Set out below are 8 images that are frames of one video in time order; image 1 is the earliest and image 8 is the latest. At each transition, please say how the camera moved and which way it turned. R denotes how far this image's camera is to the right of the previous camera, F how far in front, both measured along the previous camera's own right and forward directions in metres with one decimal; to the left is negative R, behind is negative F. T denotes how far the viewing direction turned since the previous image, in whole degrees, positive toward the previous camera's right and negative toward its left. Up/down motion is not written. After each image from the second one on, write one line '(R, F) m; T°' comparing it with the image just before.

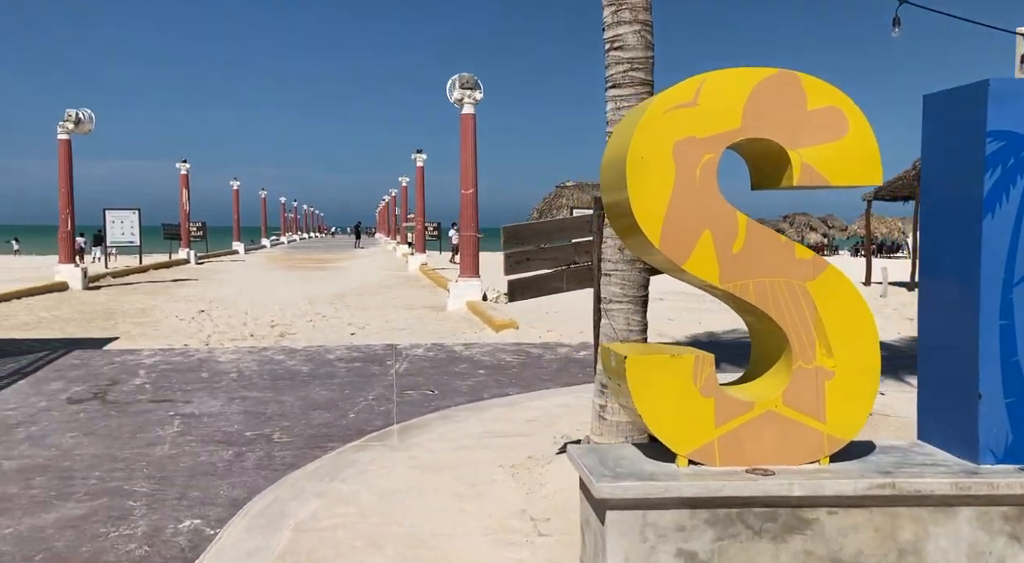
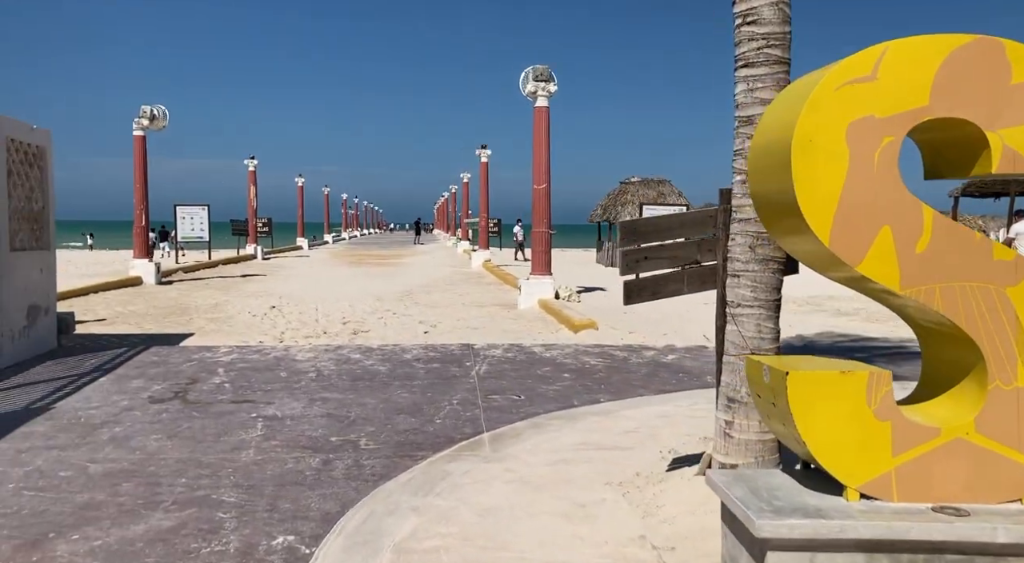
(-0.3, +0.3) m; -4°
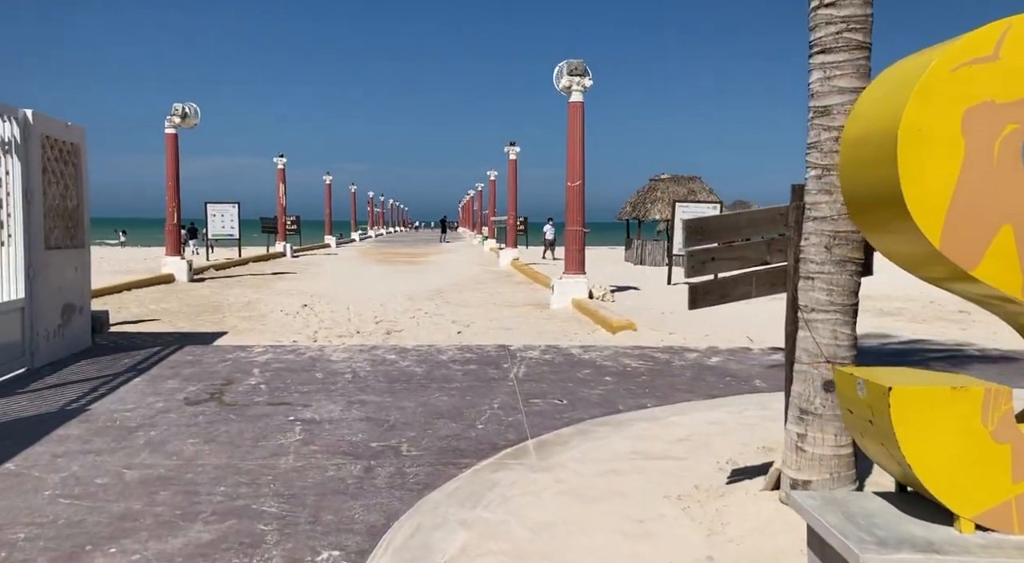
(-0.1, +0.2) m; -2°
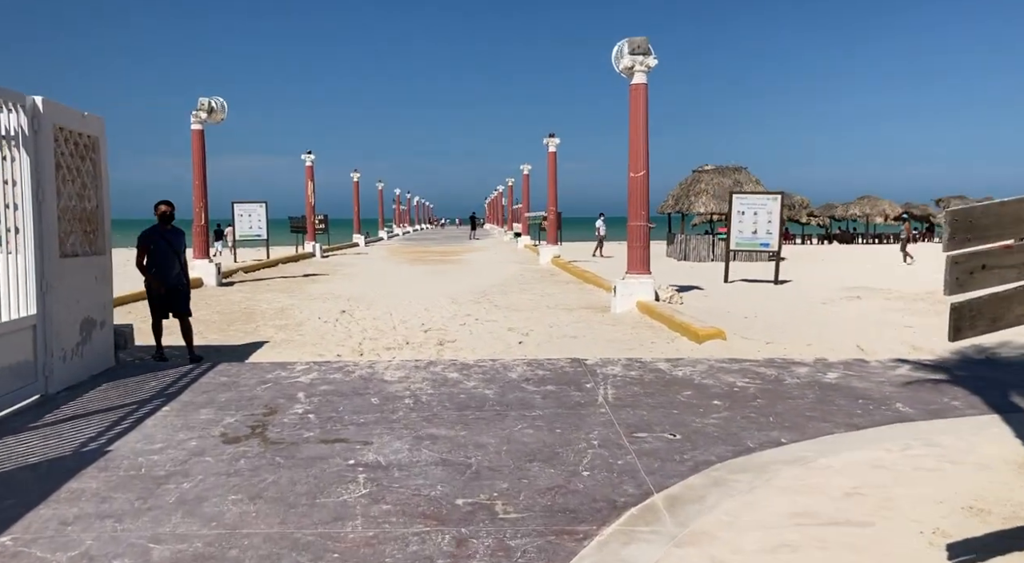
(-0.4, +0.9) m; -2°
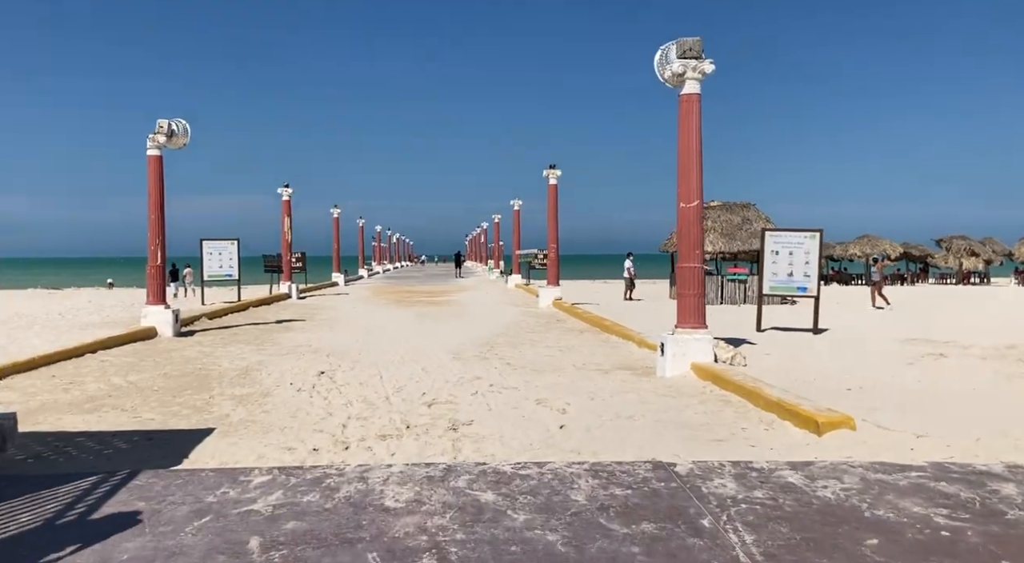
(-0.5, +1.9) m; +2°
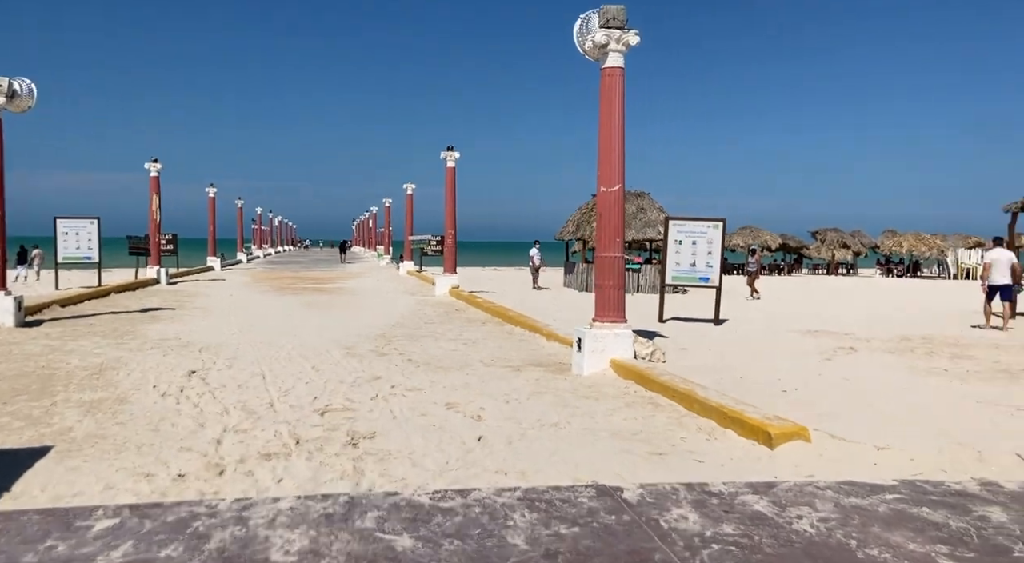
(-0.2, +0.8) m; +9°
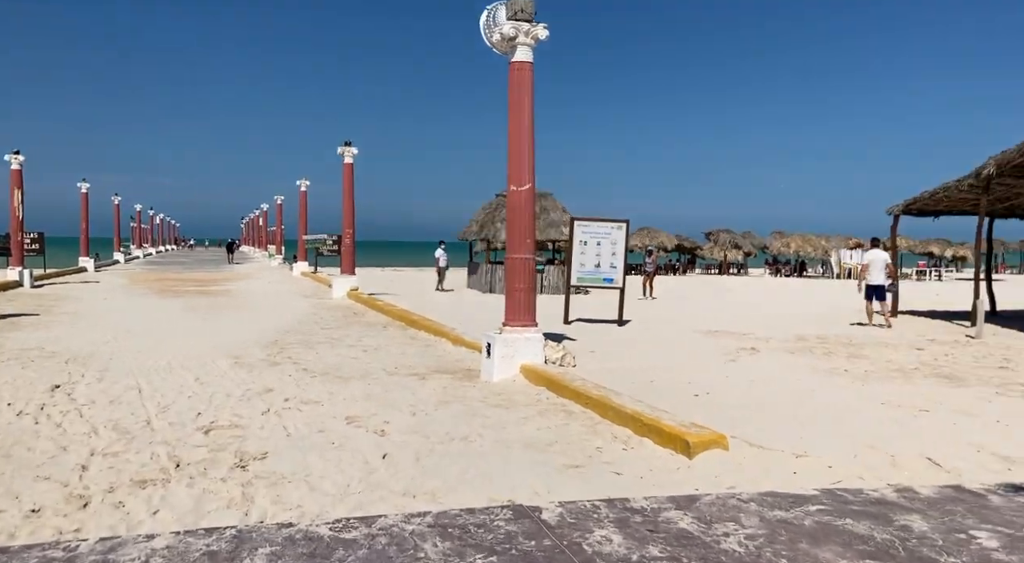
(0.0, +0.3) m; +8°
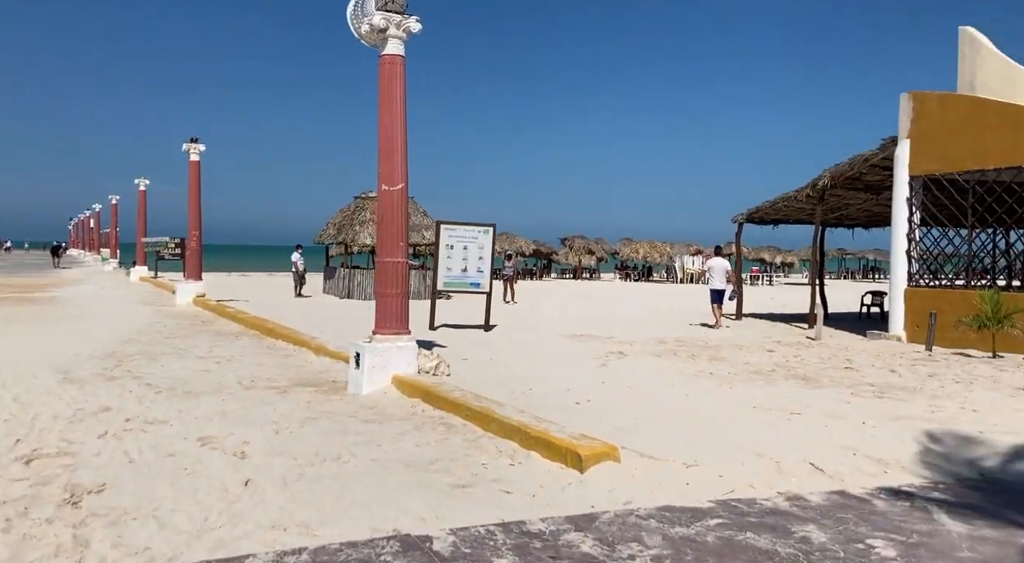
(-0.2, +0.3) m; +11°
